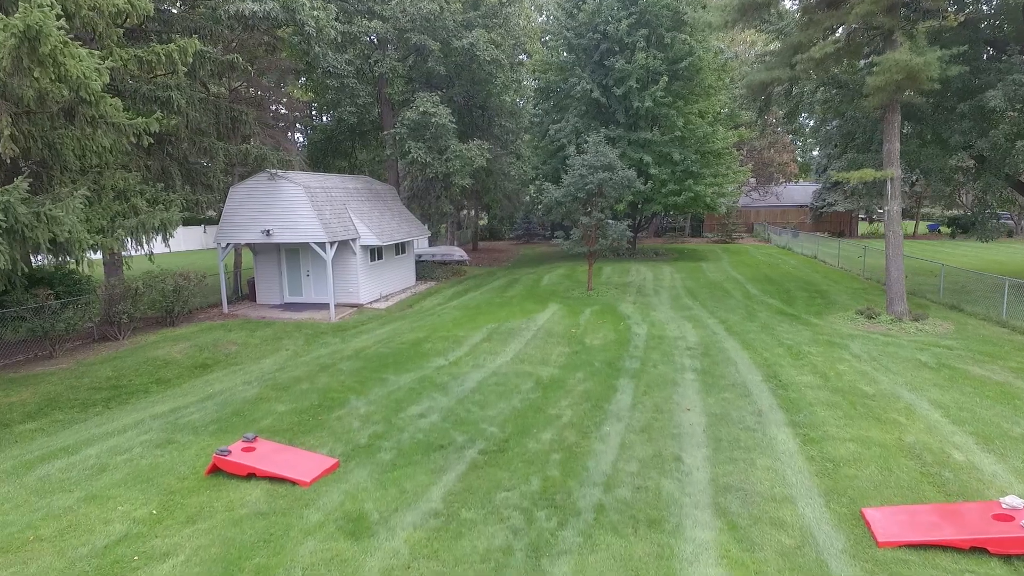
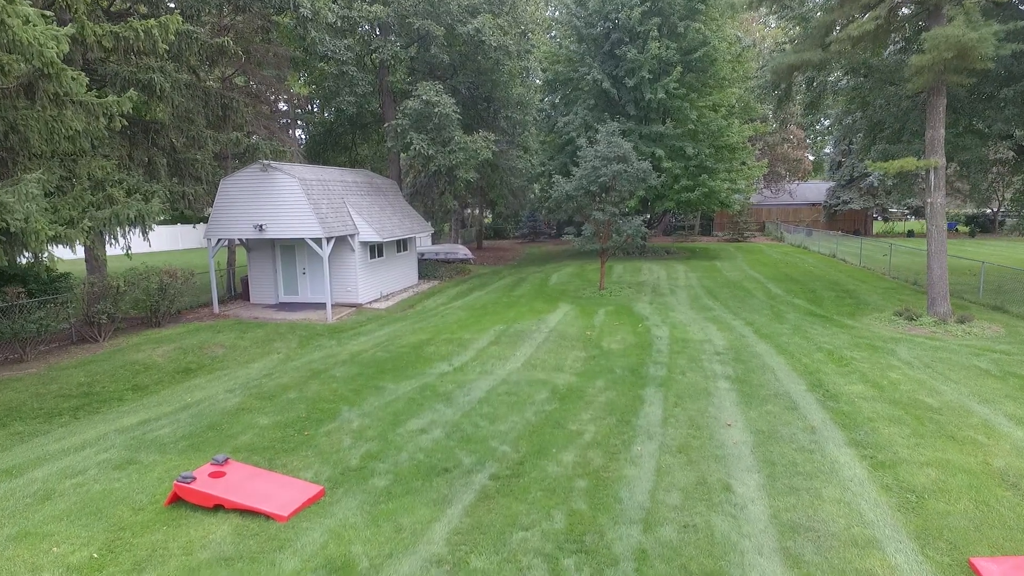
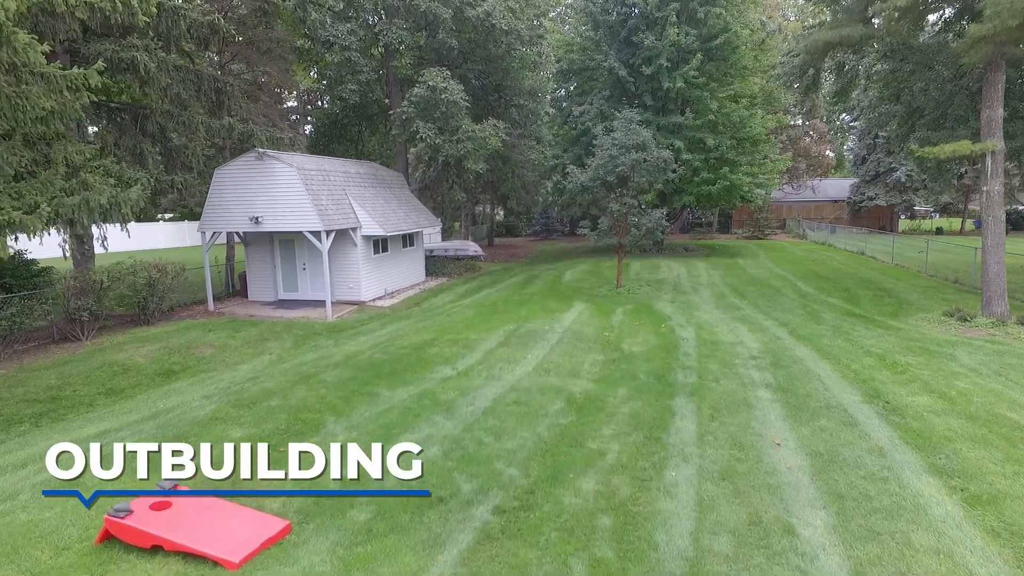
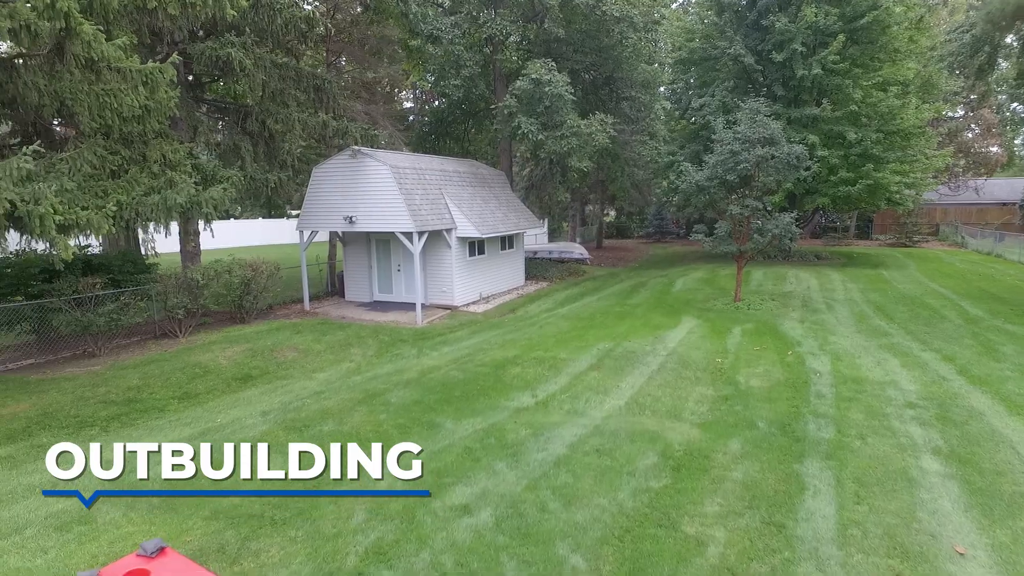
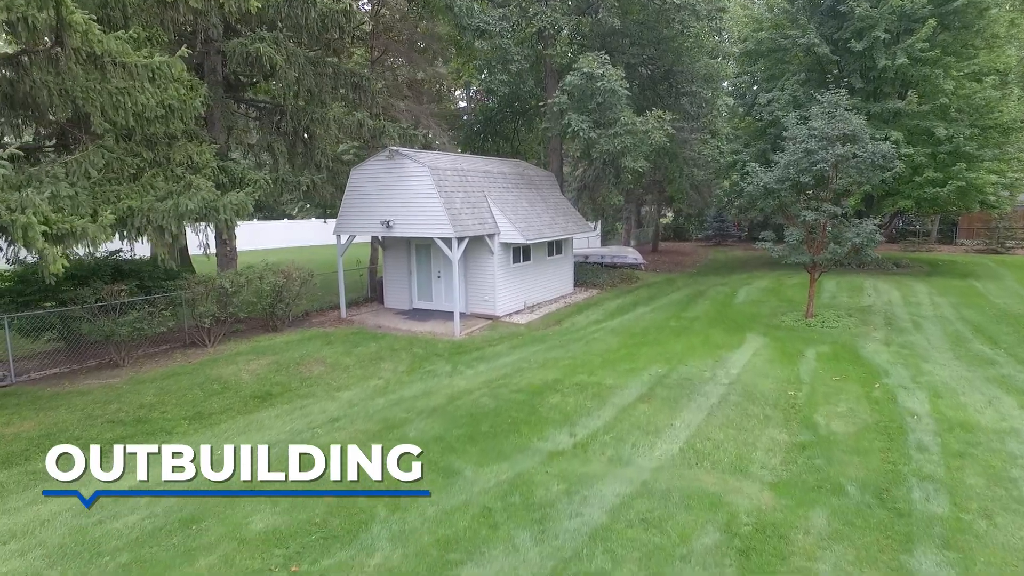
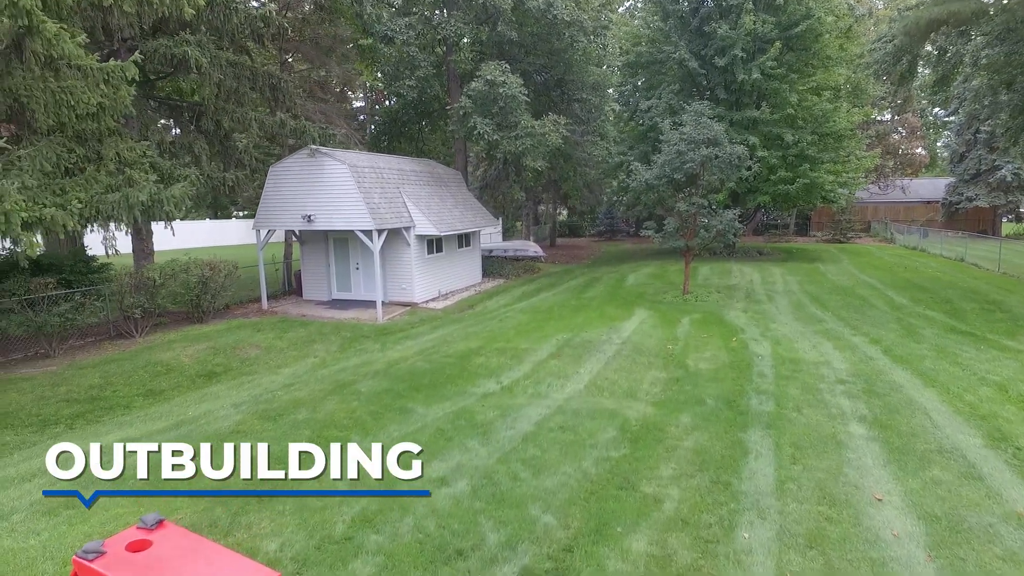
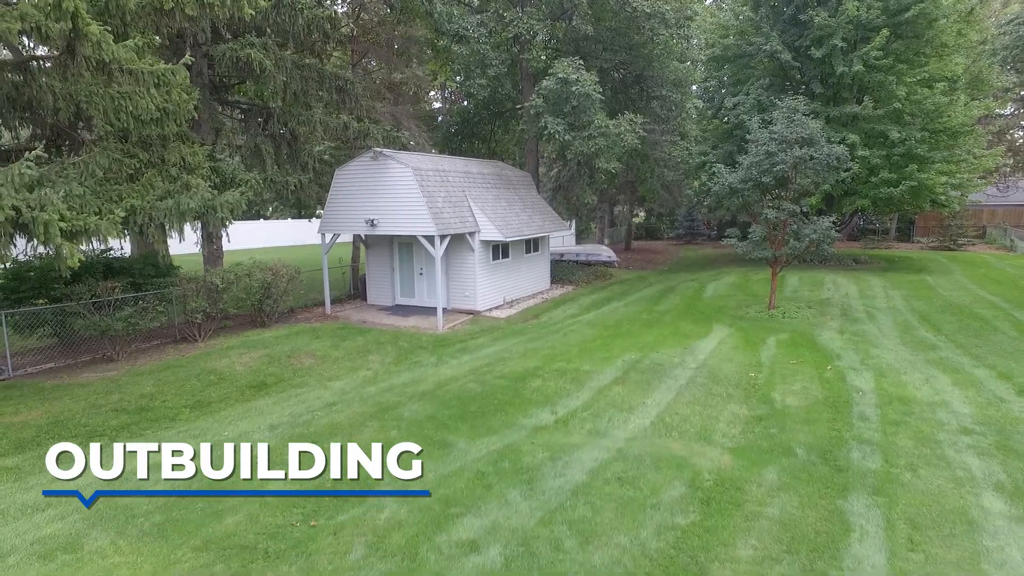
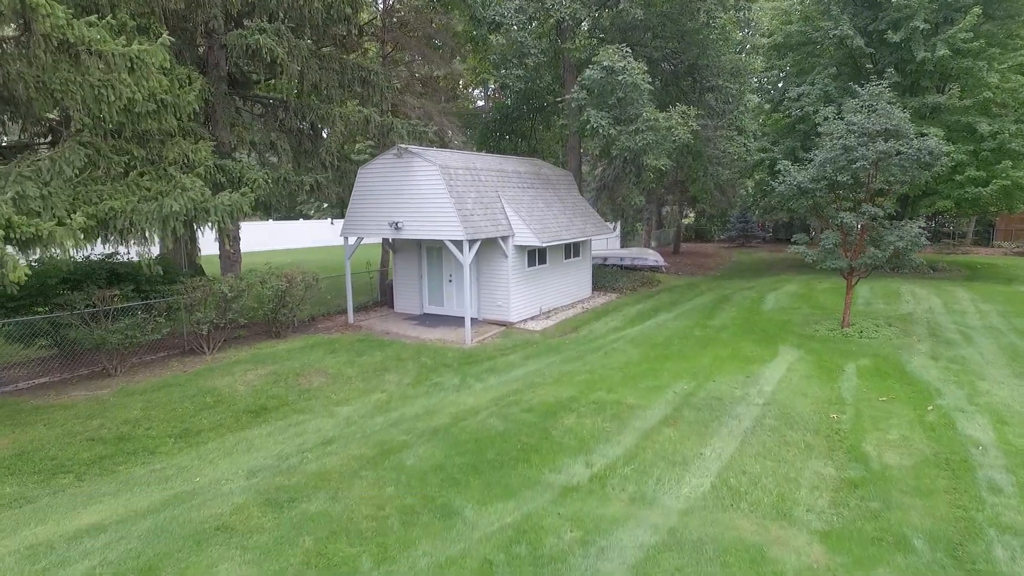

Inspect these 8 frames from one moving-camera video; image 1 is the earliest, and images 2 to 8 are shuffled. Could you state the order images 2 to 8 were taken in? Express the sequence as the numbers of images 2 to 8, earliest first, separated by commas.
2, 3, 6, 4, 7, 5, 8
